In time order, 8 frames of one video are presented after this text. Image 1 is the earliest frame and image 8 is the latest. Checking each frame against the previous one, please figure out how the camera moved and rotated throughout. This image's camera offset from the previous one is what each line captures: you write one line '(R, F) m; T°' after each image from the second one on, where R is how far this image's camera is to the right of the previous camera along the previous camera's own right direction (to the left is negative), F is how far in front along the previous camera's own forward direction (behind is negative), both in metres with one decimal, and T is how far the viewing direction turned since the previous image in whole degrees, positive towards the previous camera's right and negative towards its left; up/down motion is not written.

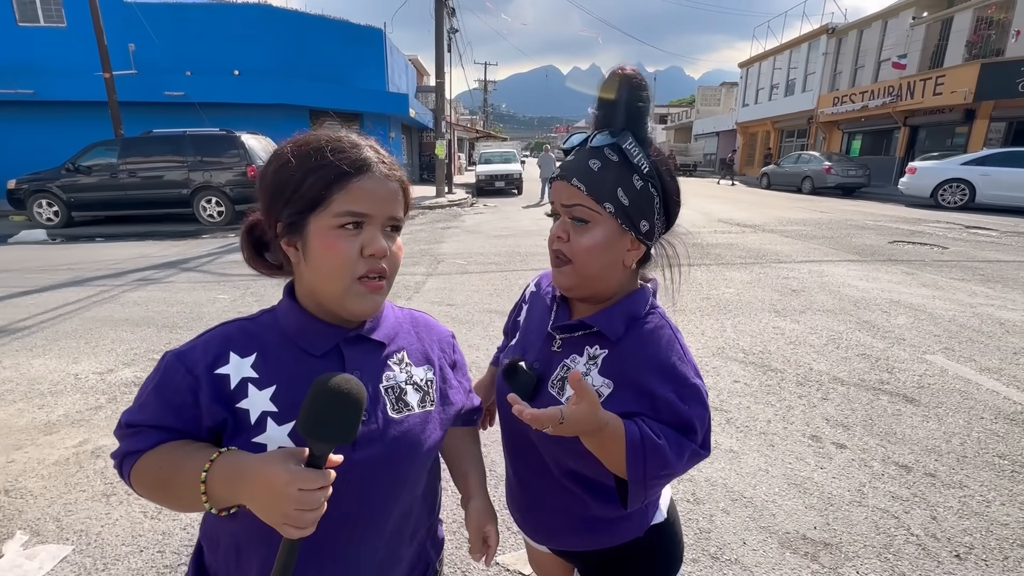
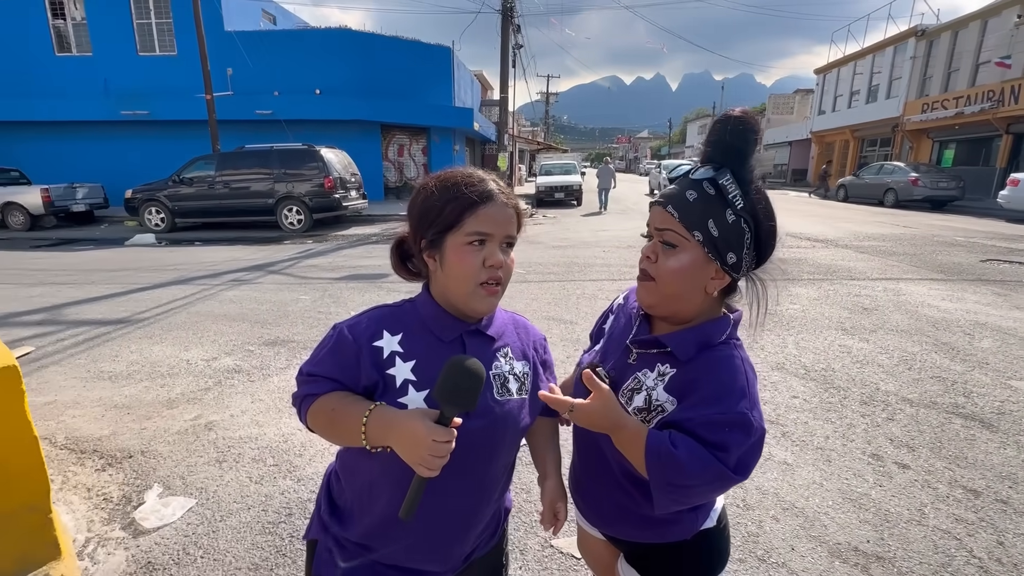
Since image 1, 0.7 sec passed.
(0.0, -0.2) m; -7°
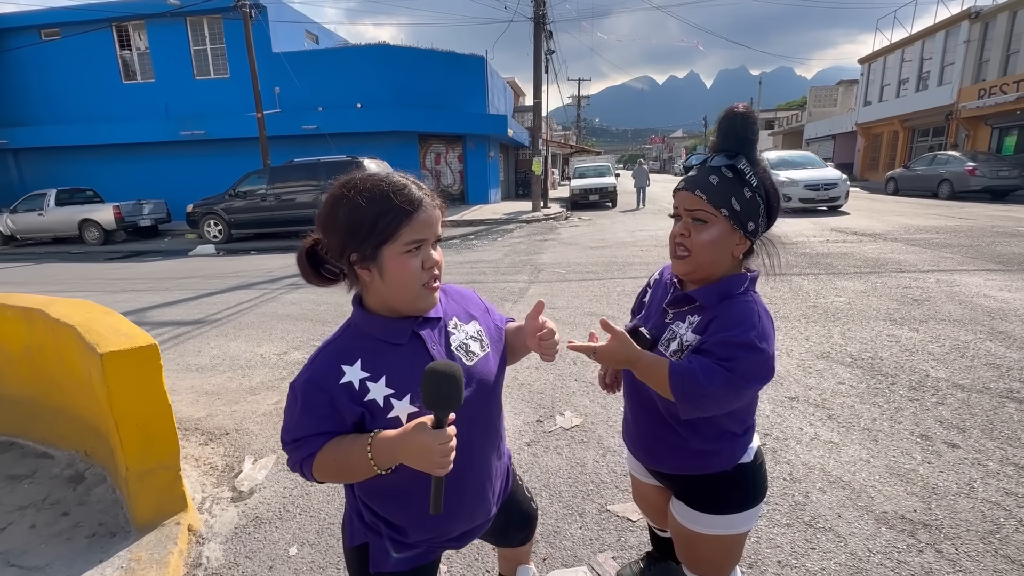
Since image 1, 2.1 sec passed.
(-0.1, -0.2) m; -4°
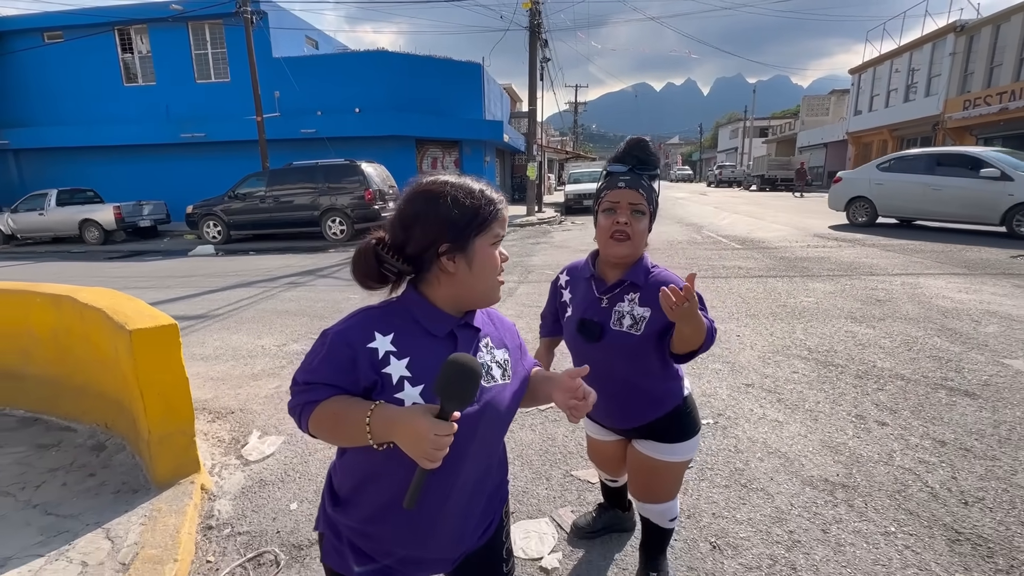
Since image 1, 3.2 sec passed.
(+0.1, -0.3) m; 0°
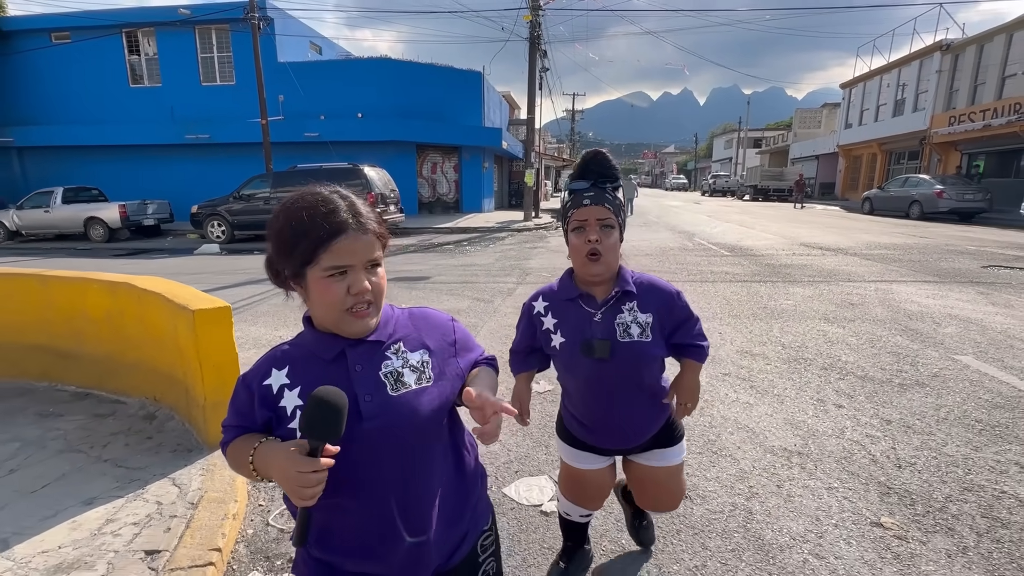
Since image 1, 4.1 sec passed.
(-0.1, -0.4) m; +1°
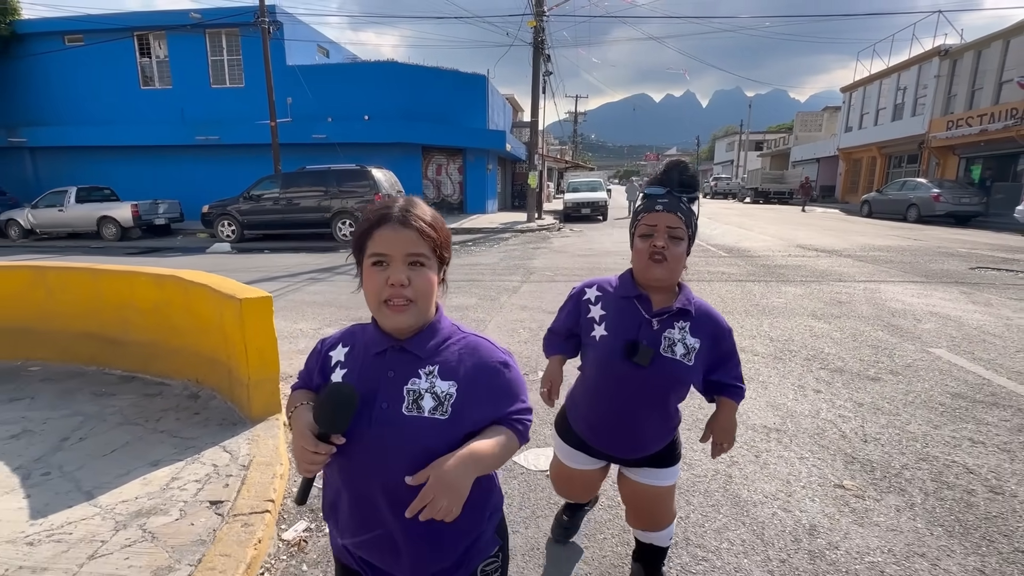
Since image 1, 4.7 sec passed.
(-0.1, -0.3) m; 0°
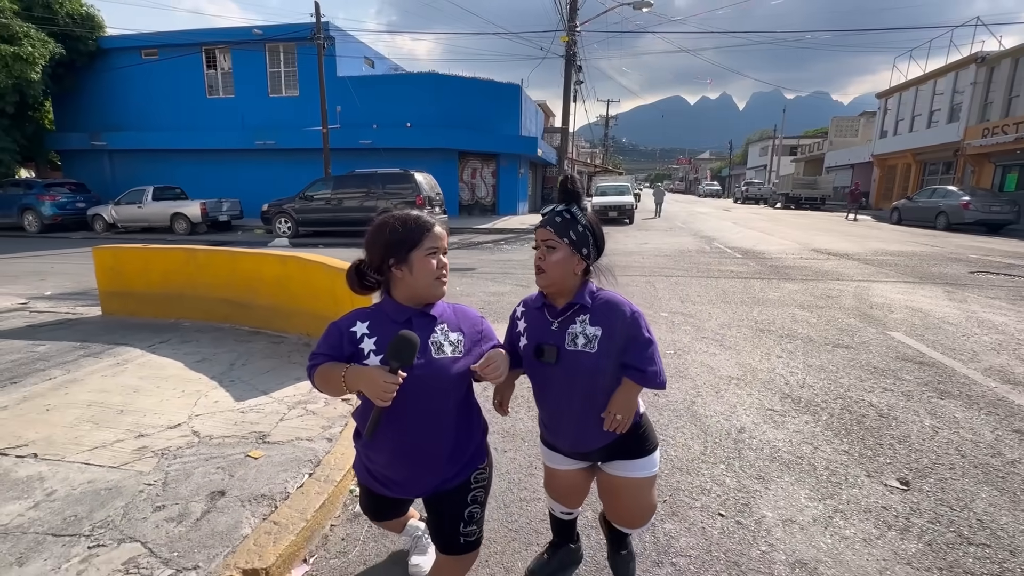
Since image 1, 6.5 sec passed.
(0.0, -1.2) m; -3°
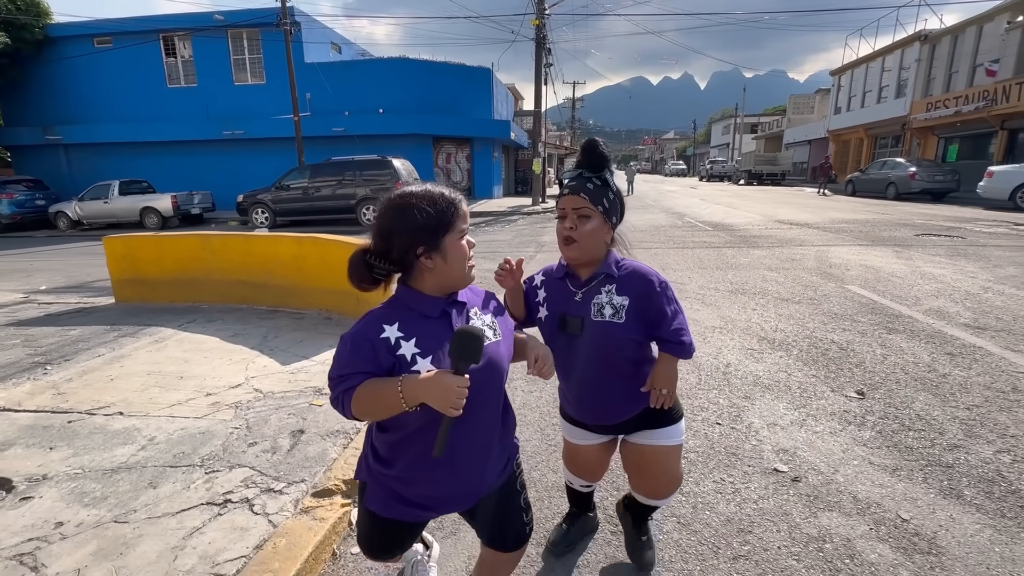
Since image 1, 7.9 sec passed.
(-0.4, -0.4) m; +3°
